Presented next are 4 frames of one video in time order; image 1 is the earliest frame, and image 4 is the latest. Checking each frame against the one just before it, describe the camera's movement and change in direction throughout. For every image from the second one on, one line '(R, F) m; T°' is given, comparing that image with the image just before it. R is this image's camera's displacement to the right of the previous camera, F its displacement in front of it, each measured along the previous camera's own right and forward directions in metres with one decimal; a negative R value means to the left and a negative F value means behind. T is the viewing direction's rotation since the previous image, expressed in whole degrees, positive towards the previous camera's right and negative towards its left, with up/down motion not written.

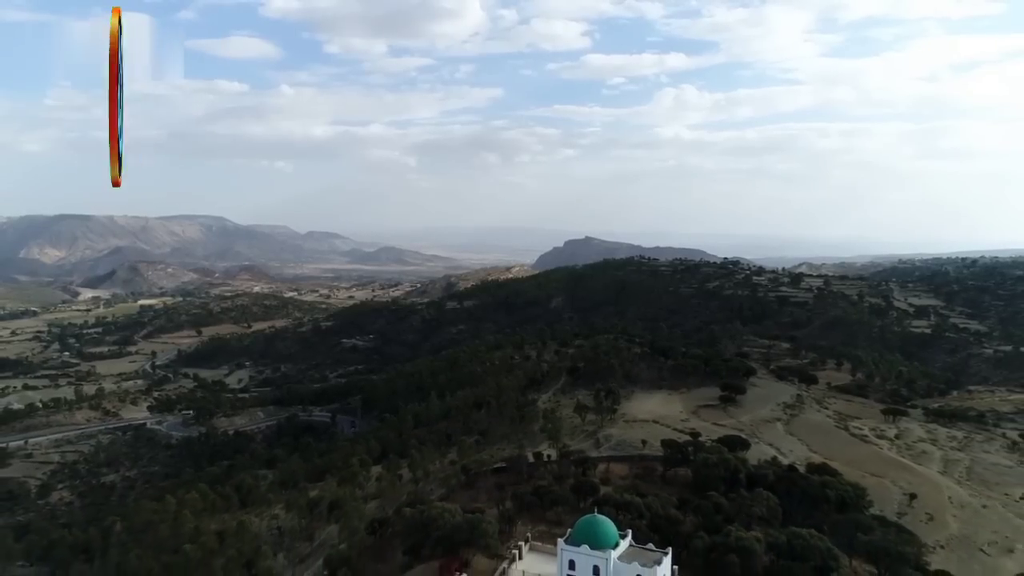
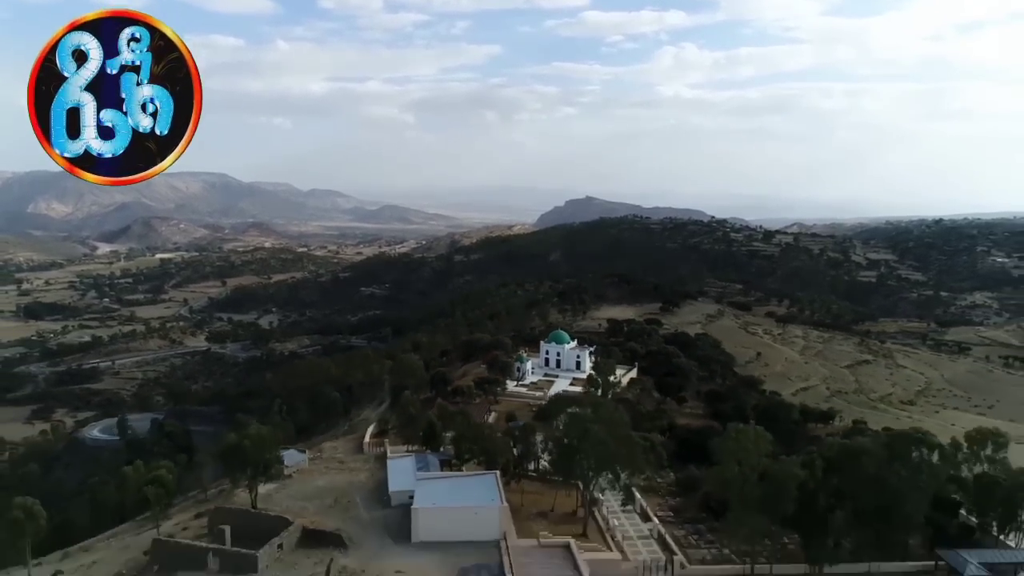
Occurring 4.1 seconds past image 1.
(-0.3, -15.1) m; 0°
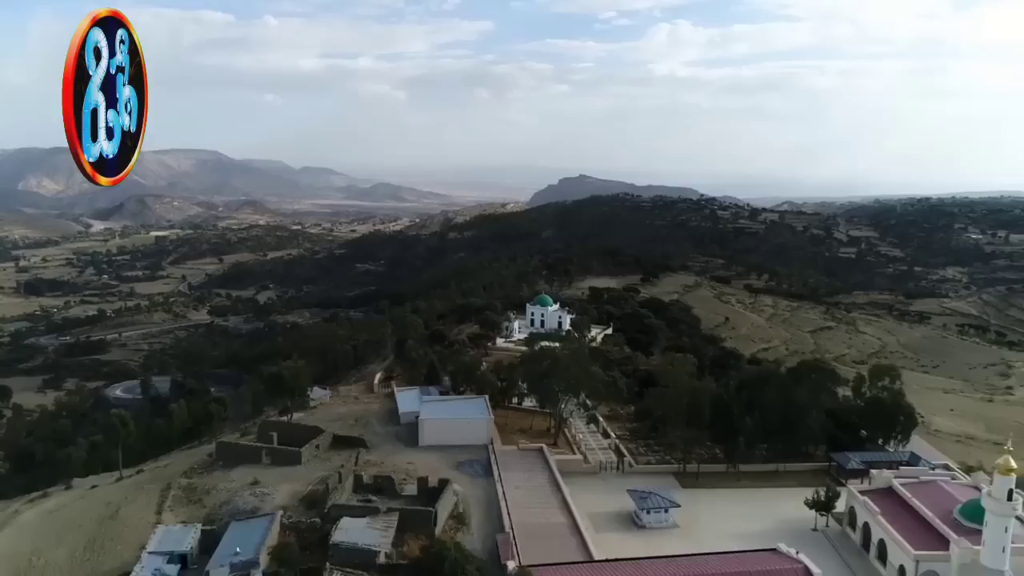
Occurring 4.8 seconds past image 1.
(+0.2, -3.6) m; +1°
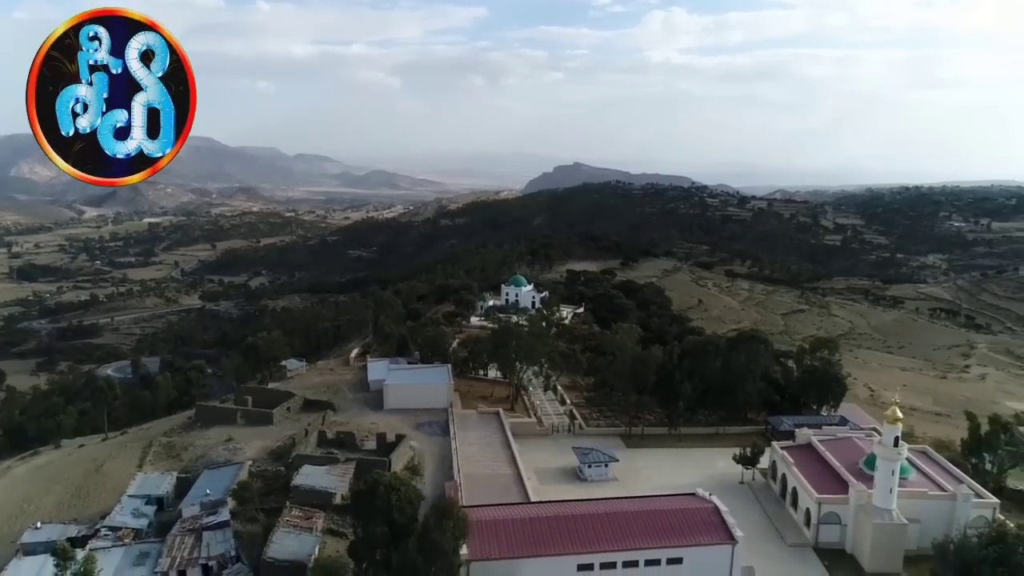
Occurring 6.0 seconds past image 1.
(+1.1, -1.3) m; 0°
